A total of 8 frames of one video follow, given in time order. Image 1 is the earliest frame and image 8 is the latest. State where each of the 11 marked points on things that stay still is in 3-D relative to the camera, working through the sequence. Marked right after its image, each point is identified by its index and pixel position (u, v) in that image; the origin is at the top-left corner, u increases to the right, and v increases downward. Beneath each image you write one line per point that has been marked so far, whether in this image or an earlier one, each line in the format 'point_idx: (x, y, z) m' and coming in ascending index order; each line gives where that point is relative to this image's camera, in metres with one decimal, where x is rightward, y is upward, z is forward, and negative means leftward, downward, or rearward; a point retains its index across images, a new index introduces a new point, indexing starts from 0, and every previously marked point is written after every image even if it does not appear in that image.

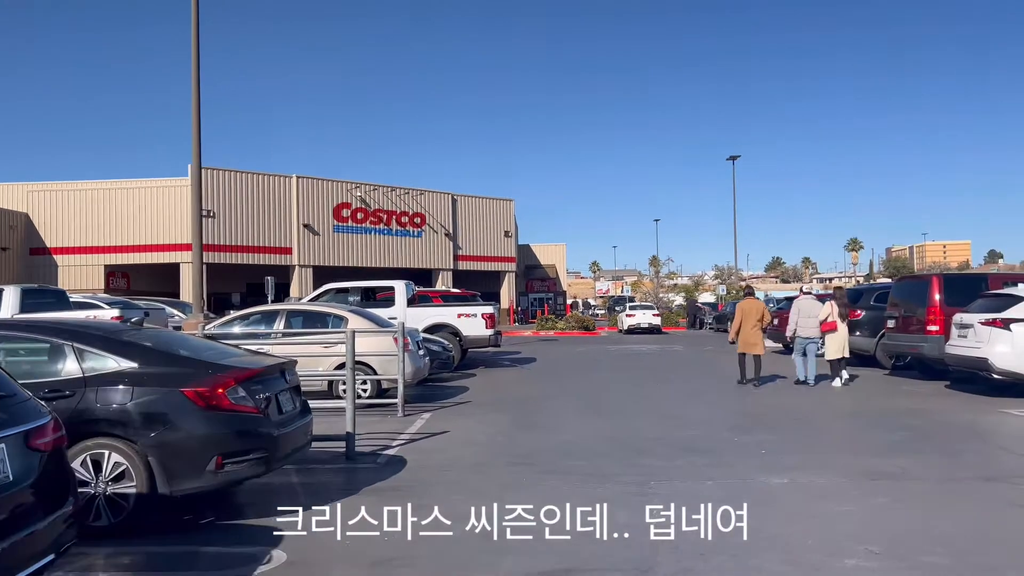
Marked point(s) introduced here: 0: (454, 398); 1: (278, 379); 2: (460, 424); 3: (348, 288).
0: (-0.9, -1.8, +12.7) m
1: (-1.8, -0.7, +6.2) m
2: (-0.7, -1.7, +10.2) m
3: (-3.7, 0.0, +17.8) m
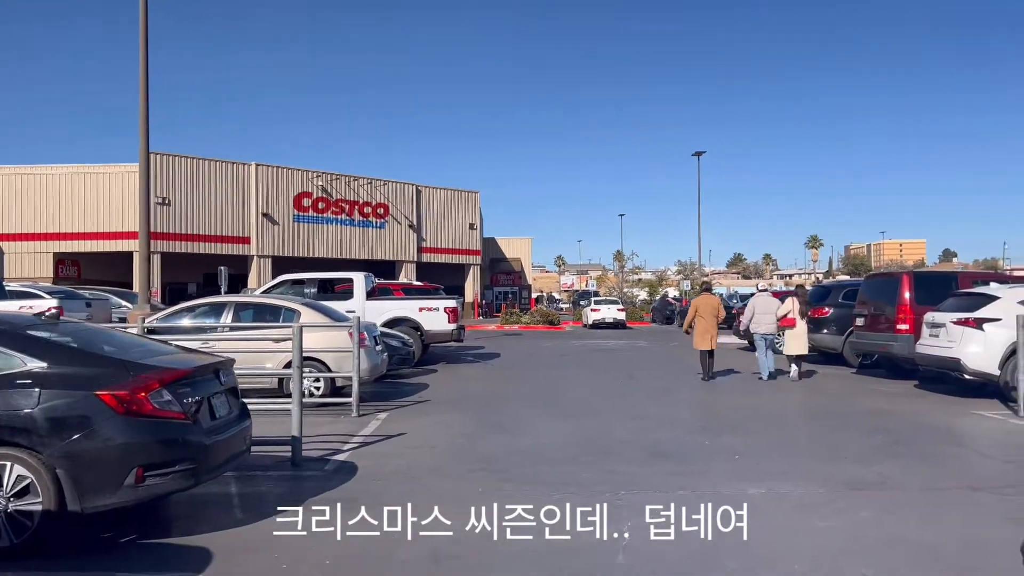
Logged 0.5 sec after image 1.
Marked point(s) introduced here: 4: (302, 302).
0: (-1.5, -1.6, +12.1) m
1: (-2.1, -0.7, +5.6) m
2: (-1.1, -1.6, +9.6) m
3: (-4.5, +0.2, +17.1) m
4: (-3.1, -0.2, +11.9) m
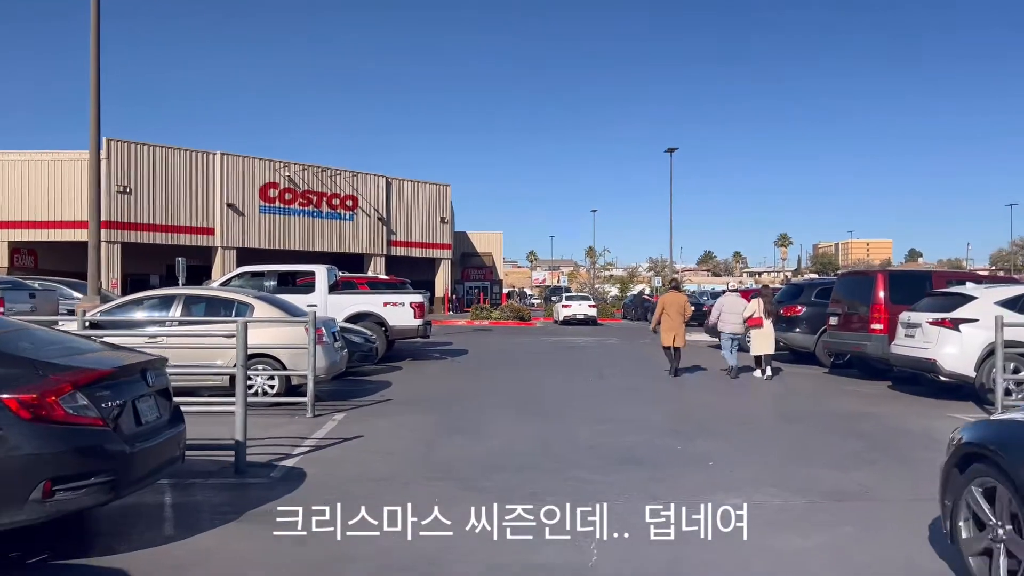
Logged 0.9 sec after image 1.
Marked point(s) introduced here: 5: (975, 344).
0: (-2.0, -1.6, +11.6) m
1: (-2.4, -0.6, +5.1) m
2: (-1.5, -1.6, +9.1) m
3: (-5.1, +0.3, +16.5) m
4: (-3.6, -0.1, +11.3) m
5: (+6.3, -0.8, +10.8) m
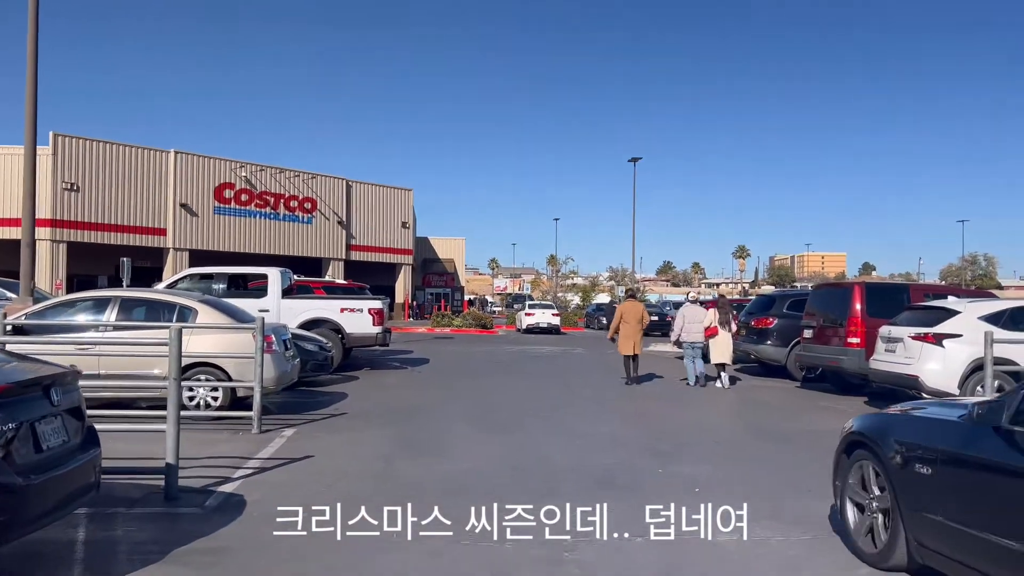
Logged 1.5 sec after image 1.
0: (-2.5, -1.6, +10.8) m
1: (-2.5, -0.6, +4.3) m
2: (-1.9, -1.6, +8.3) m
3: (-5.8, +0.3, +15.6) m
4: (-4.0, -0.1, +10.4) m
5: (+5.8, -0.9, +10.5) m
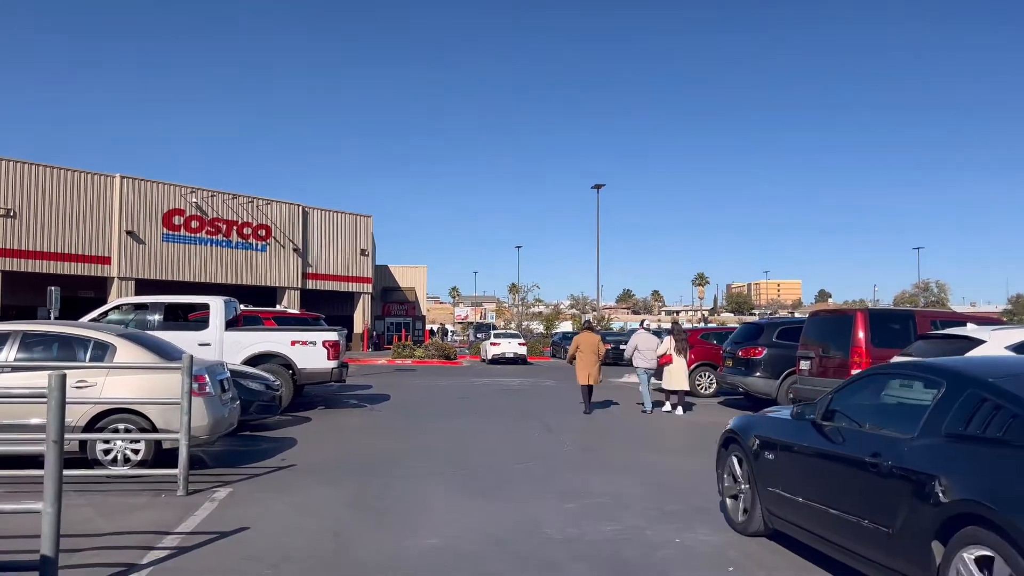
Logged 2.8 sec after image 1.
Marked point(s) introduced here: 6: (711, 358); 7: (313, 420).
0: (-2.8, -2.0, +9.3) m
1: (-2.5, -0.7, +2.8) m
2: (-2.1, -1.9, +6.8) m
3: (-6.3, -0.3, +13.9) m
4: (-4.3, -0.5, +8.9) m
5: (+5.5, -1.2, +9.4) m
6: (+4.6, -1.6, +18.4) m
7: (-3.2, -2.1, +13.0) m
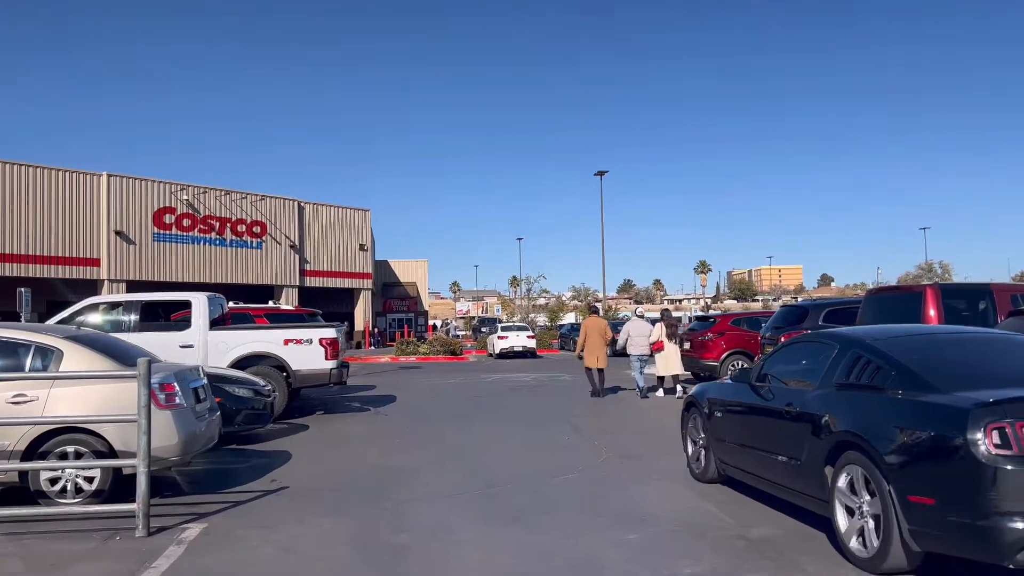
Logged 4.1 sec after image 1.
0: (-2.4, -1.9, +7.8) m
1: (-2.2, -0.7, +1.3) m
2: (-1.7, -1.8, +5.4) m
3: (-6.1, -0.2, +12.5) m
4: (-4.0, -0.4, +7.4) m
5: (+5.8, -0.9, +7.9) m
6: (+4.9, -1.2, +16.9) m
7: (-2.9, -2.0, +11.6) m
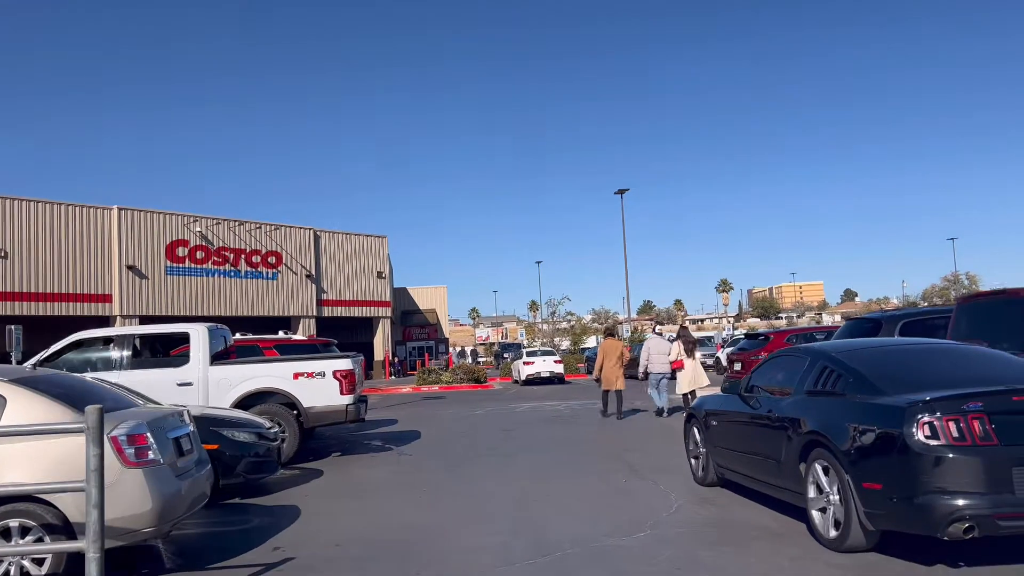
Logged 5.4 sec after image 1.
0: (-2.0, -2.1, +6.4) m
1: (-1.9, -0.7, 0.0) m
2: (-1.4, -1.9, +3.9) m
3: (-5.6, -0.7, +11.2) m
4: (-3.6, -0.7, +6.1) m
5: (+6.2, -0.8, +6.3) m
6: (+5.5, -1.5, +15.4) m
7: (-2.3, -2.3, +10.1) m
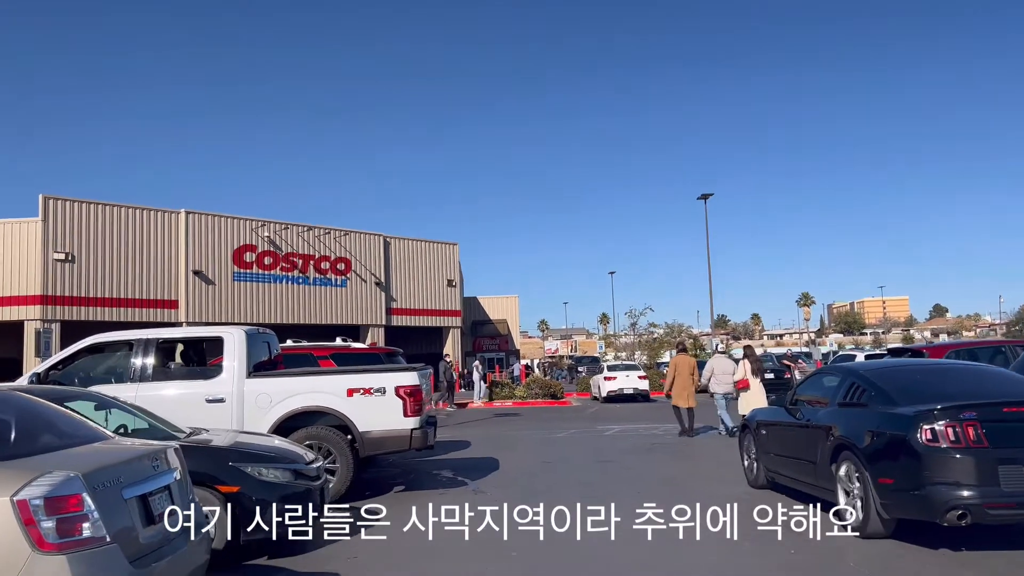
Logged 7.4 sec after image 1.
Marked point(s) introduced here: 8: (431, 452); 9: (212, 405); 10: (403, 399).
0: (-1.2, -2.0, +4.2) m
1: (-1.7, -0.4, -2.2) m
2: (-0.8, -1.7, +1.7) m
3: (-4.4, -0.6, +9.3) m
4: (-2.9, -0.5, +4.1) m
5: (+7.0, -0.8, +3.5) m
6: (+7.0, -1.6, +12.5) m
7: (-1.3, -2.3, +8.0) m
8: (-1.2, -2.5, +12.5) m
9: (-3.4, -1.3, +9.0) m
10: (-1.3, -1.3, +9.4) m
